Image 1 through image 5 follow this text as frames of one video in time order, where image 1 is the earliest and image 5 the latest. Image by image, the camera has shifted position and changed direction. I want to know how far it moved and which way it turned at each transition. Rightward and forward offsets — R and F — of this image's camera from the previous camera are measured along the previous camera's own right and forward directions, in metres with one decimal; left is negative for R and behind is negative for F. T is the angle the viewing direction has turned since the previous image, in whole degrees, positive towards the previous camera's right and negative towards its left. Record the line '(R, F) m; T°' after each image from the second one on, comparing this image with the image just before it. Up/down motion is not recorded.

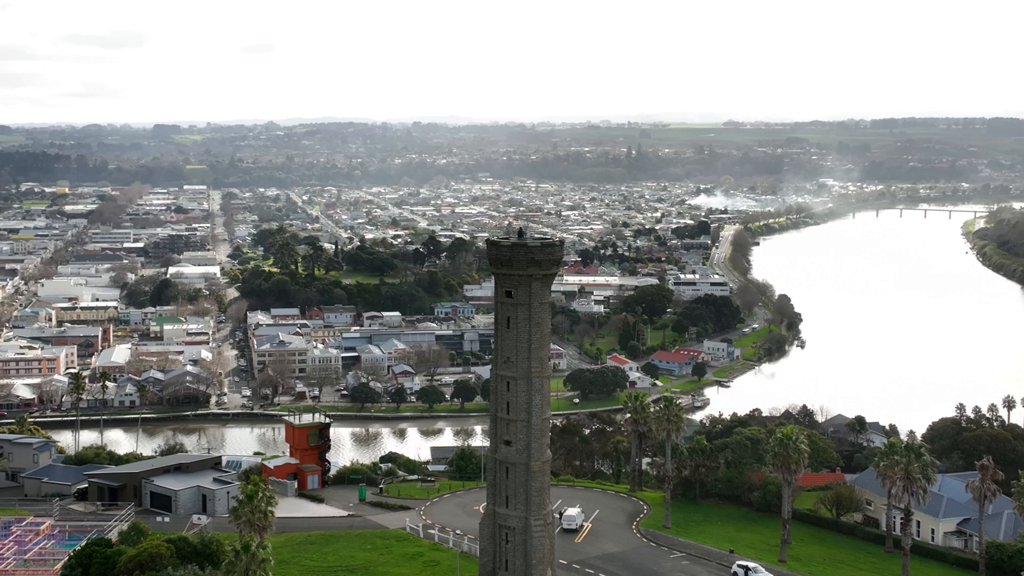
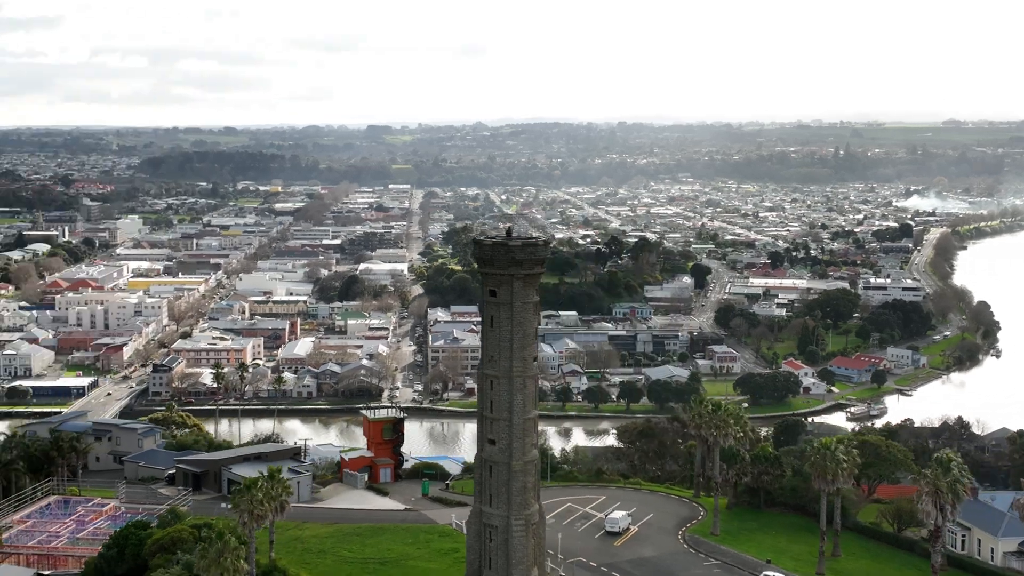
(+3.6, +0.3) m; -9°
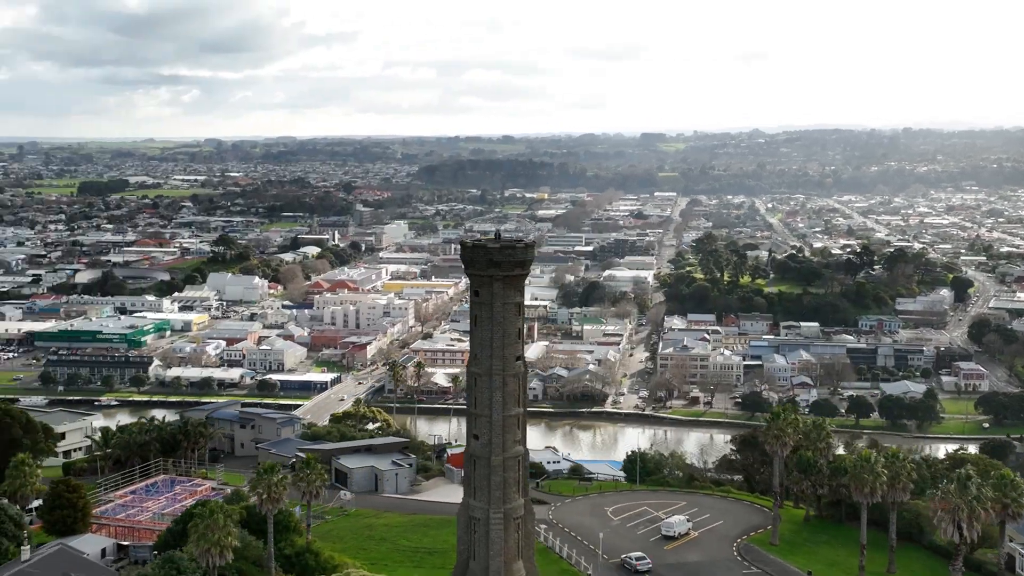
(+4.8, -0.2) m; -12°
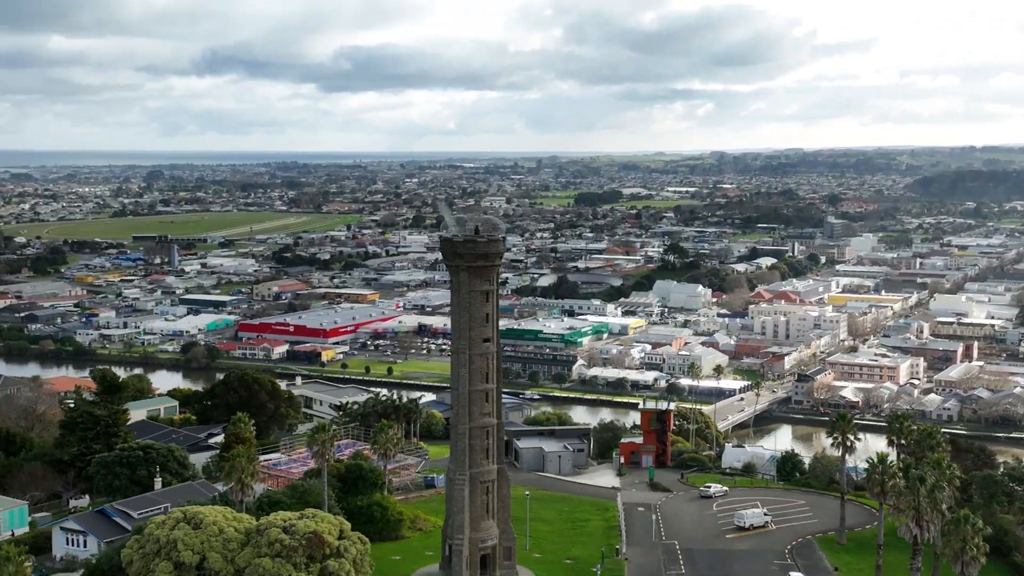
(+9.6, -0.9) m; -21°
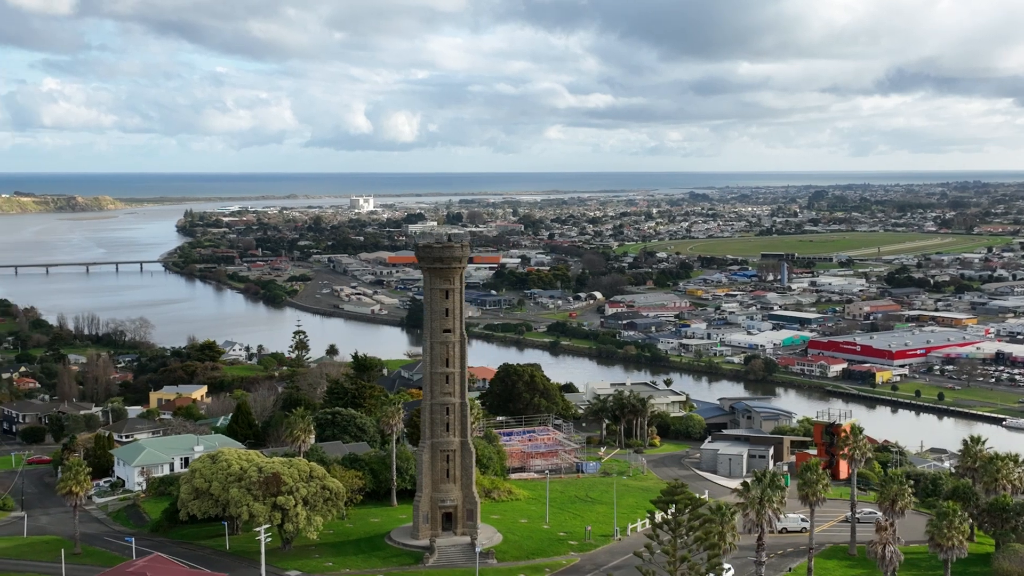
(+14.3, -0.1) m; -28°
